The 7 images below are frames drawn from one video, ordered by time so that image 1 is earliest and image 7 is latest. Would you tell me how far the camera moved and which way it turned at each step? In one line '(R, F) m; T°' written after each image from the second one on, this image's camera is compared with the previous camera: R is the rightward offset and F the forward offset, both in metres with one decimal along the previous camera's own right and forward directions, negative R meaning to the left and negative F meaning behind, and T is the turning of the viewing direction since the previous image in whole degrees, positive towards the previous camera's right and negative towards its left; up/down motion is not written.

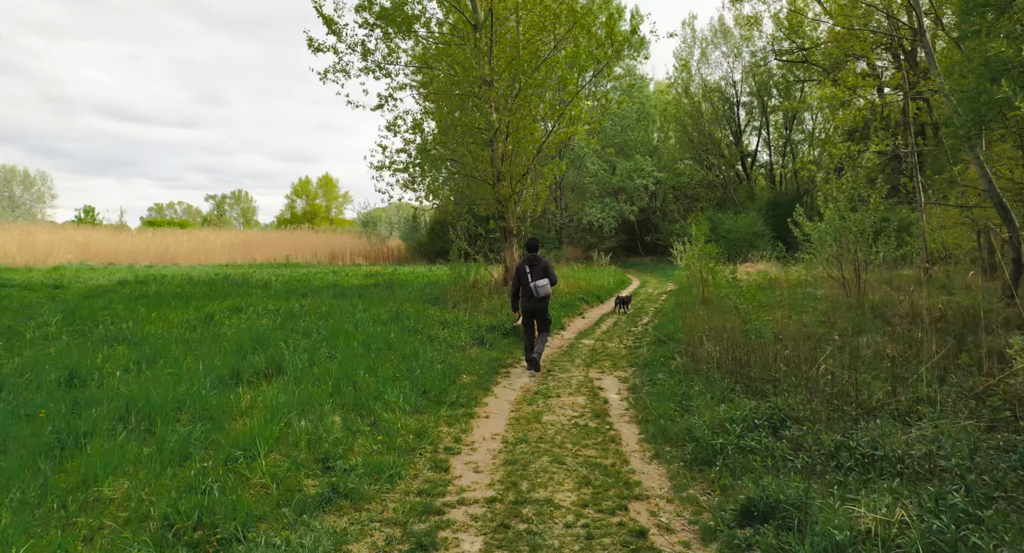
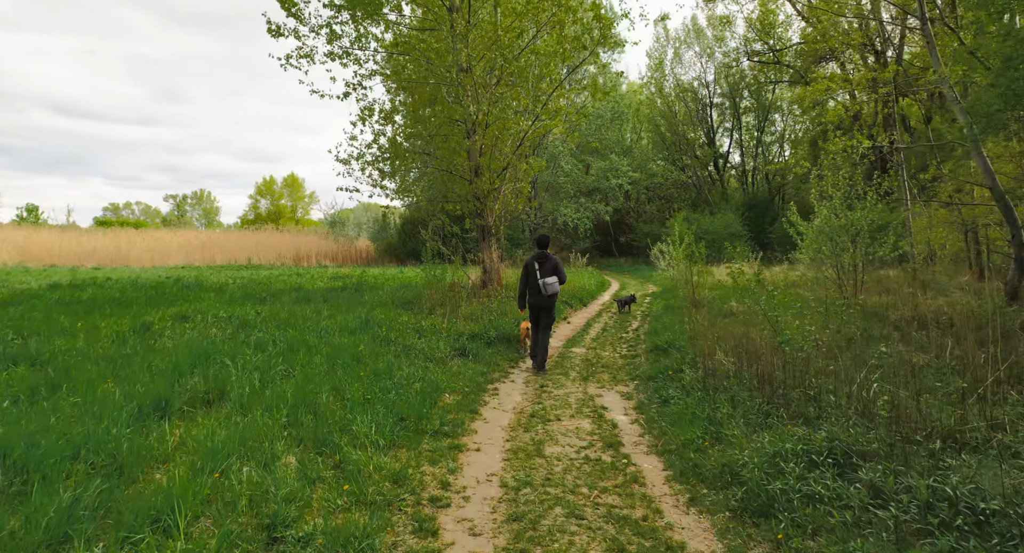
(-0.2, +1.0) m; +3°
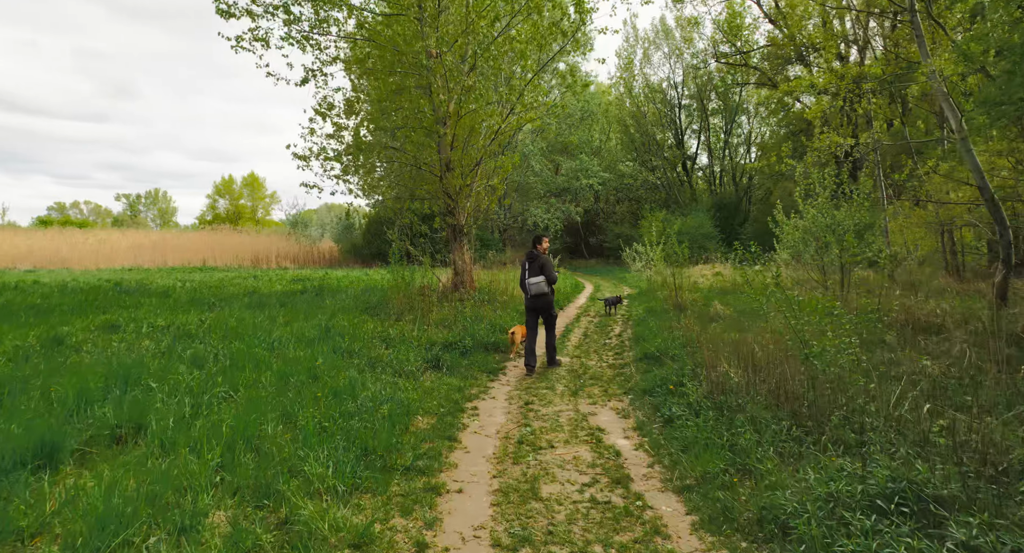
(-0.2, +0.9) m; +3°
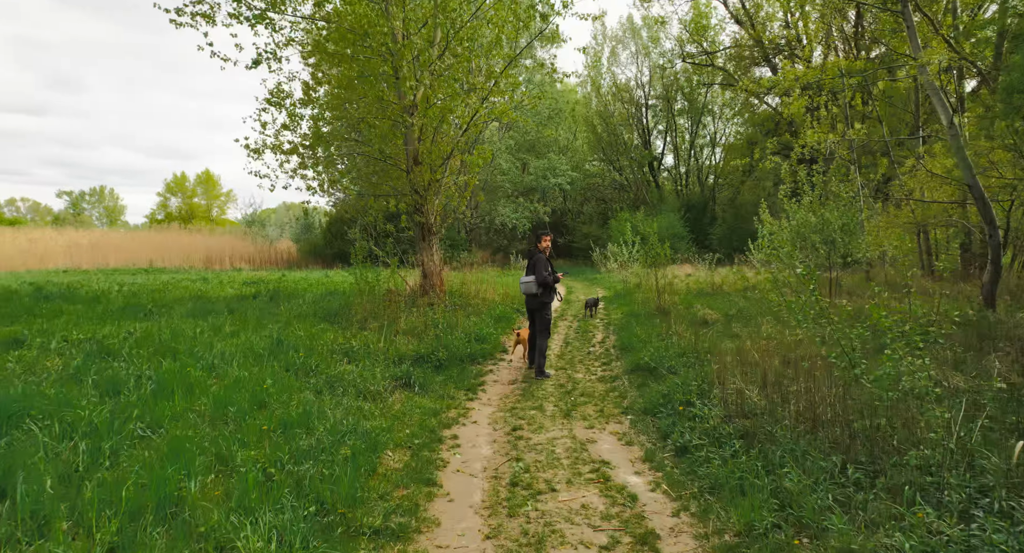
(-0.2, +0.9) m; +4°
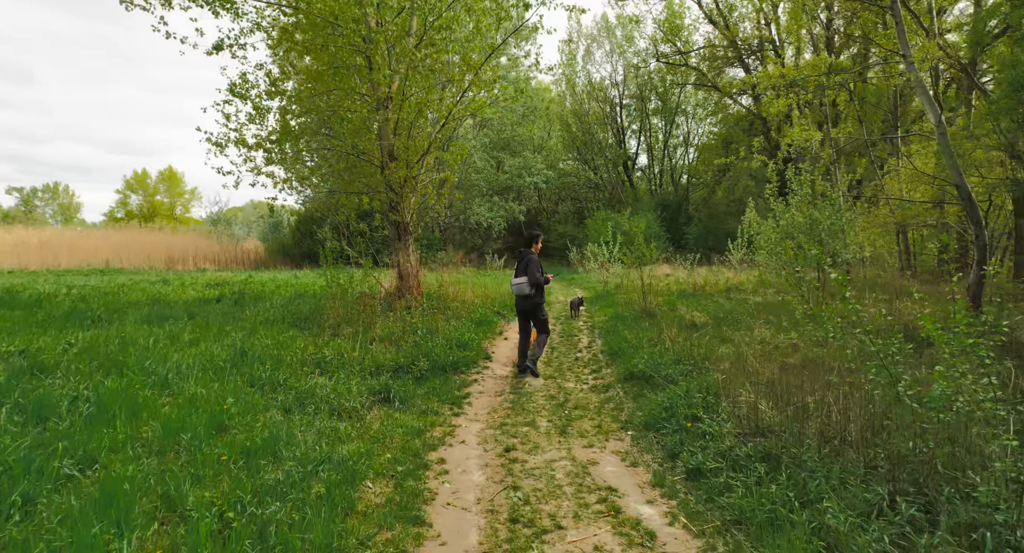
(-0.2, +0.5) m; +3°
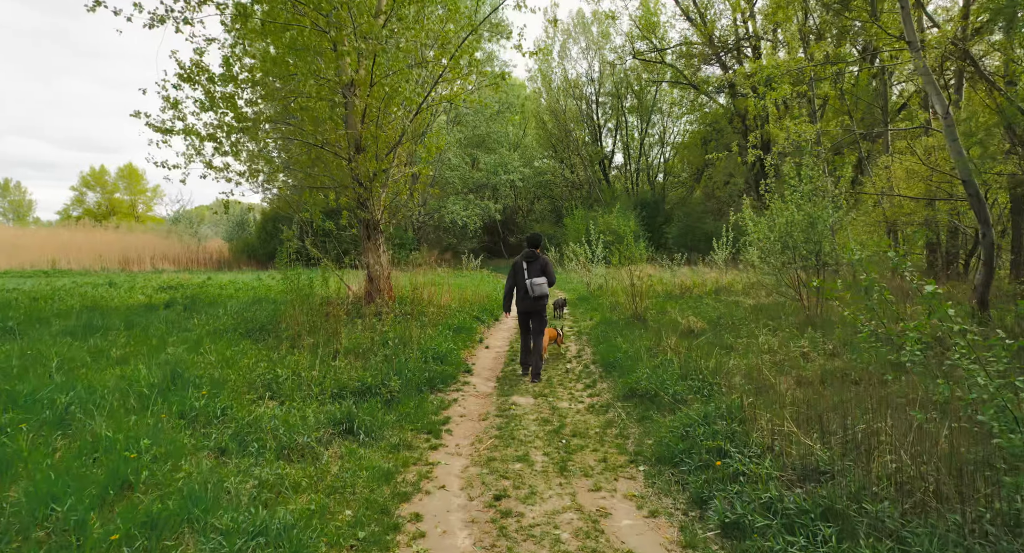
(-0.1, +0.9) m; +3°
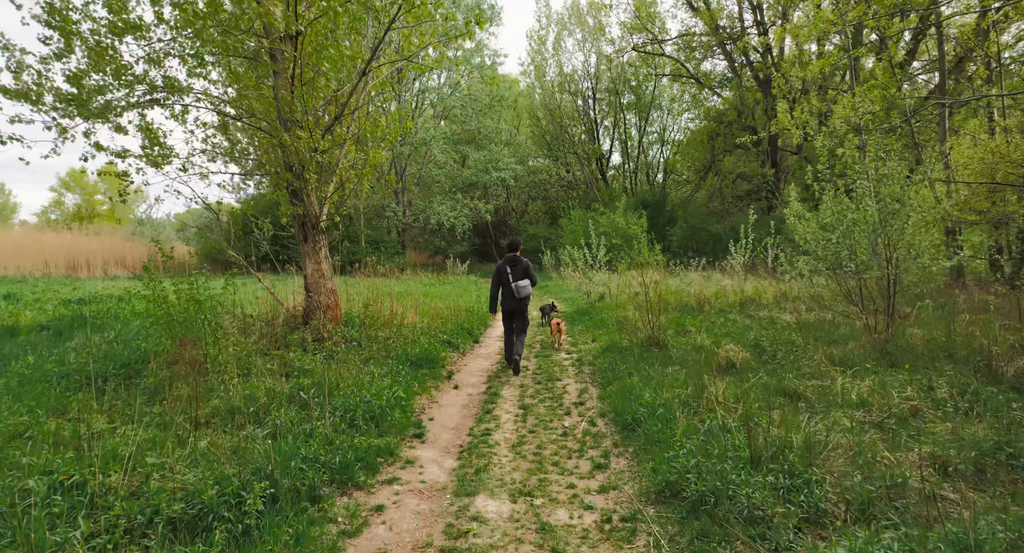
(+0.2, +2.6) m; 0°
